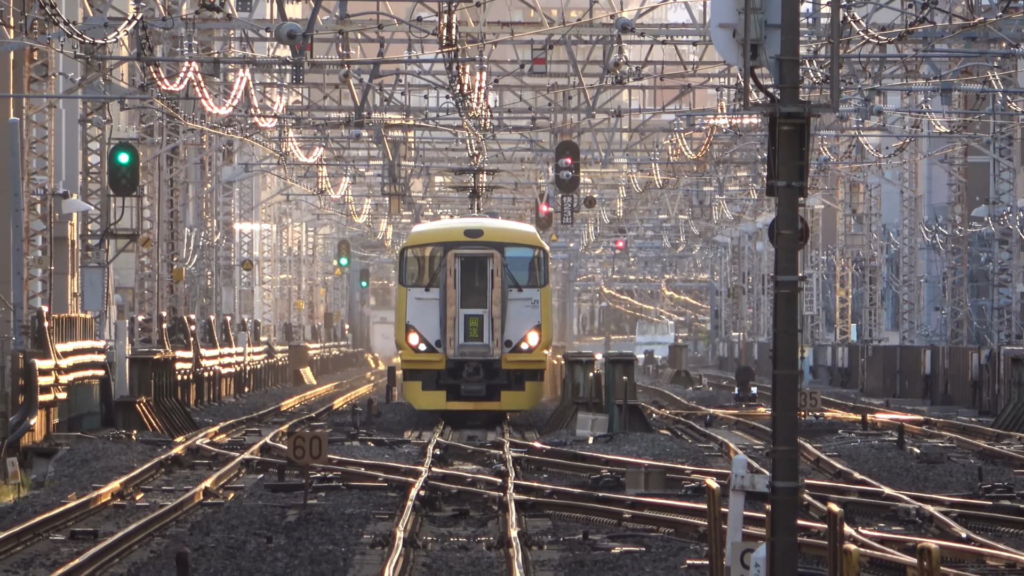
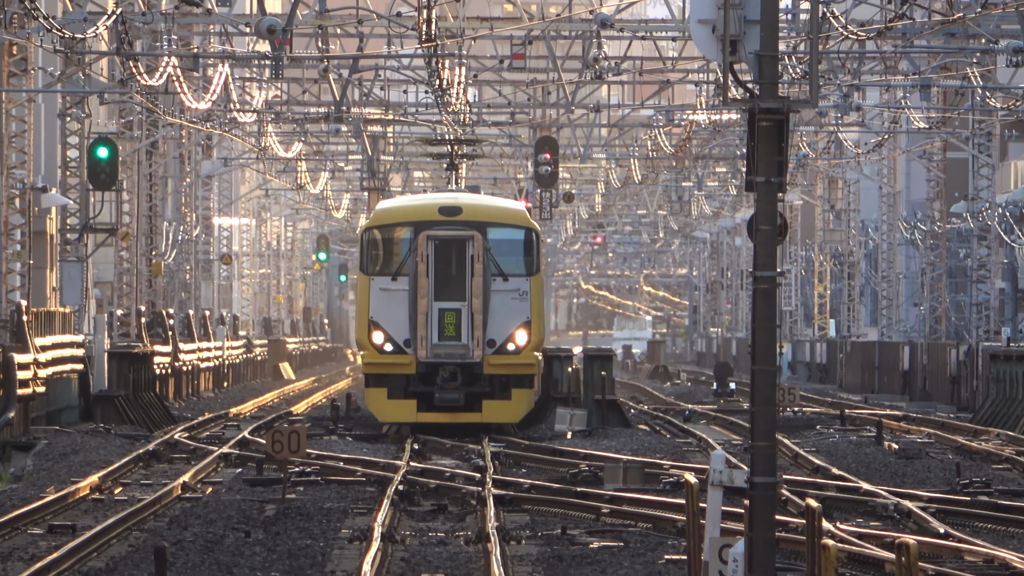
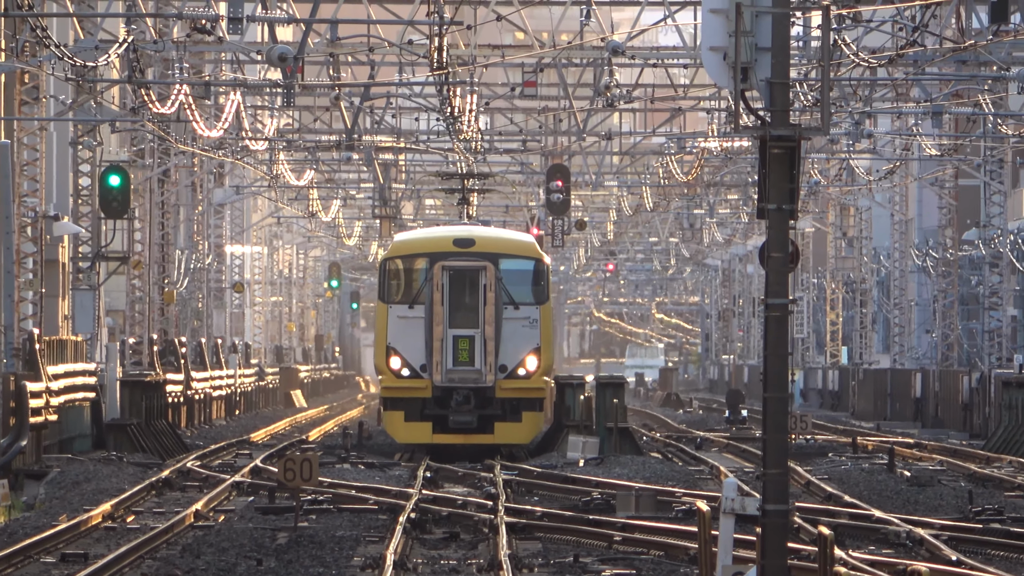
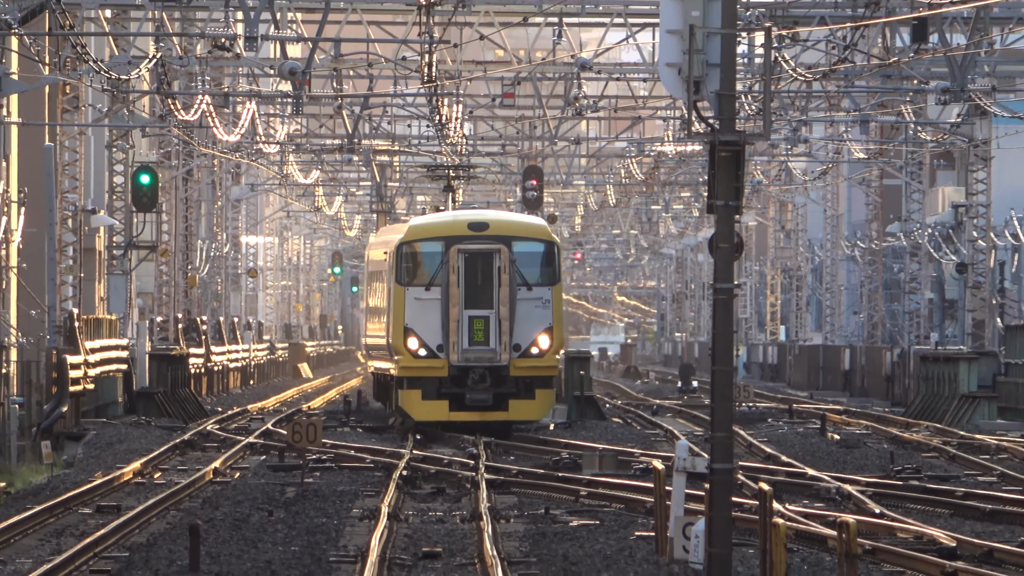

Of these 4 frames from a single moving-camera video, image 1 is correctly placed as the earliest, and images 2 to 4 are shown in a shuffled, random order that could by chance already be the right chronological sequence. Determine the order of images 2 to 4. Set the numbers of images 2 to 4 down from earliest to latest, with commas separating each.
3, 2, 4
